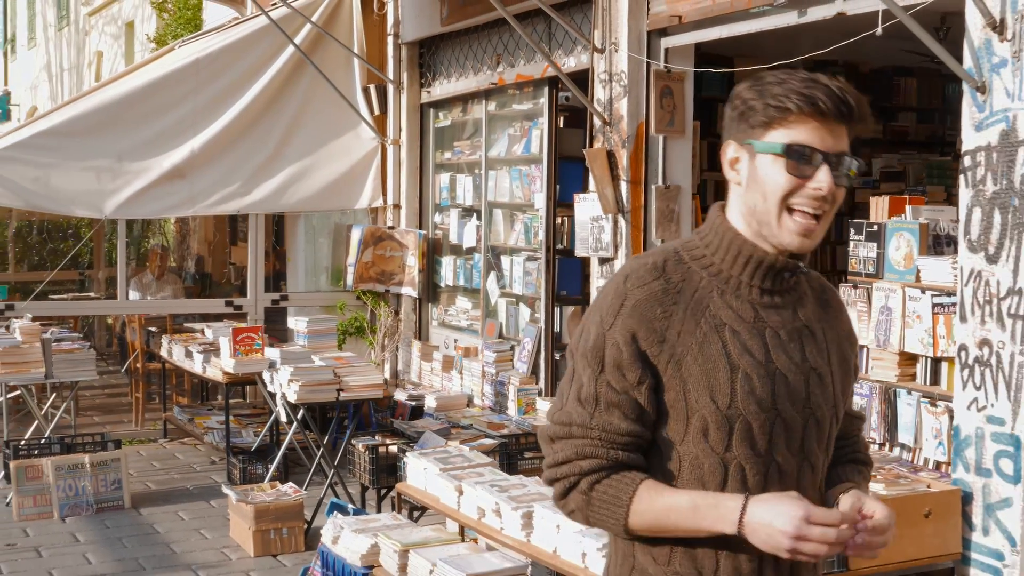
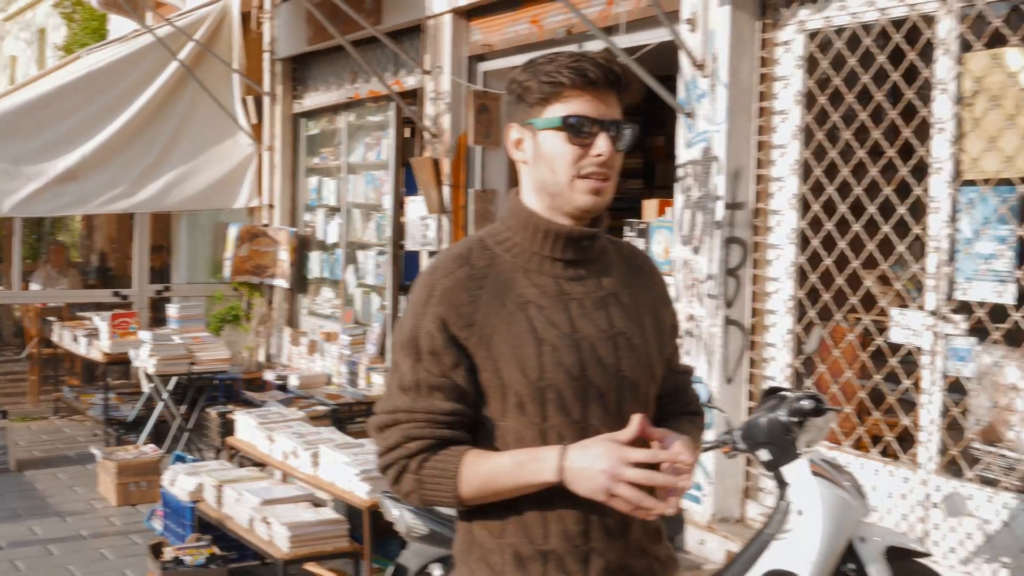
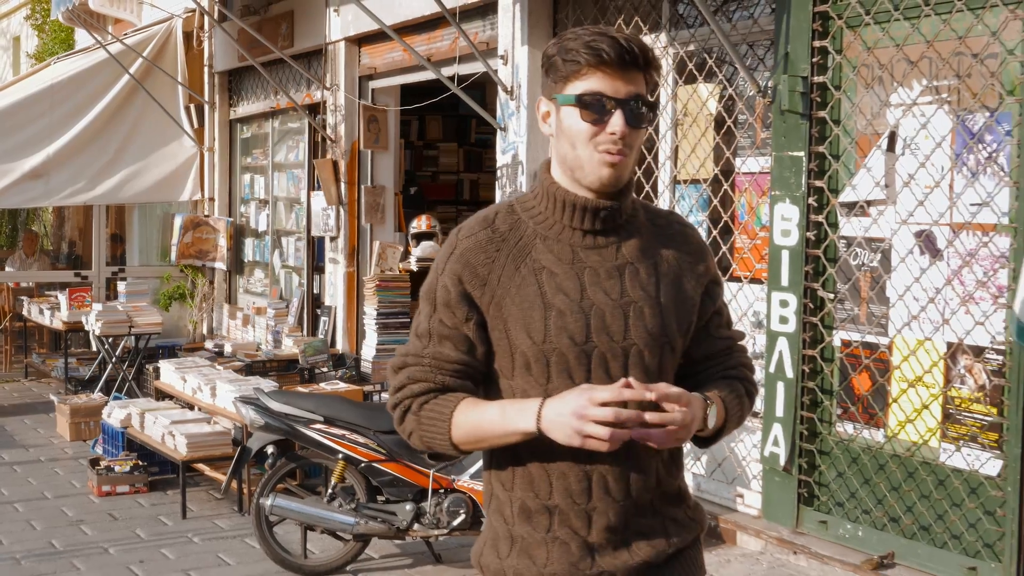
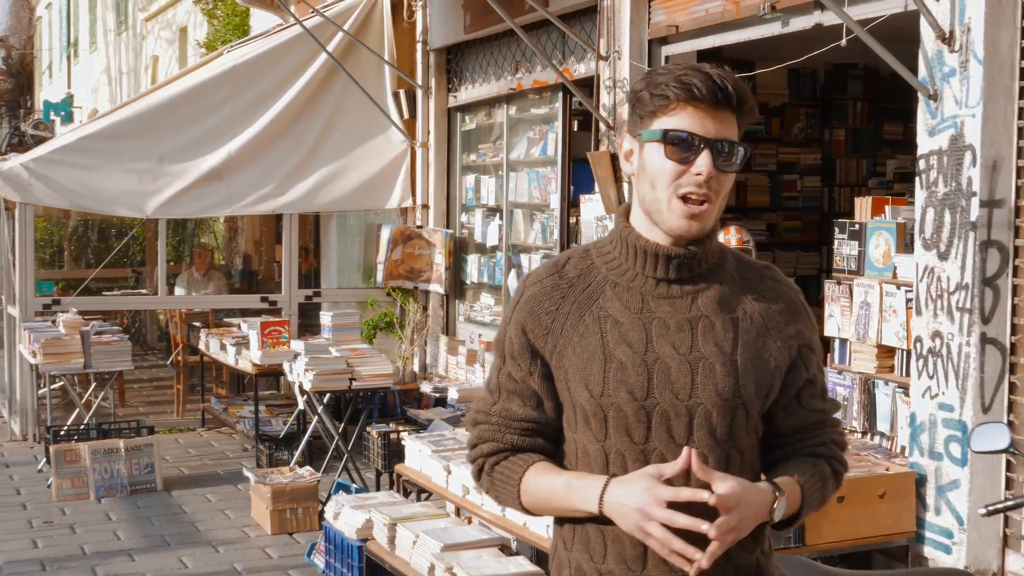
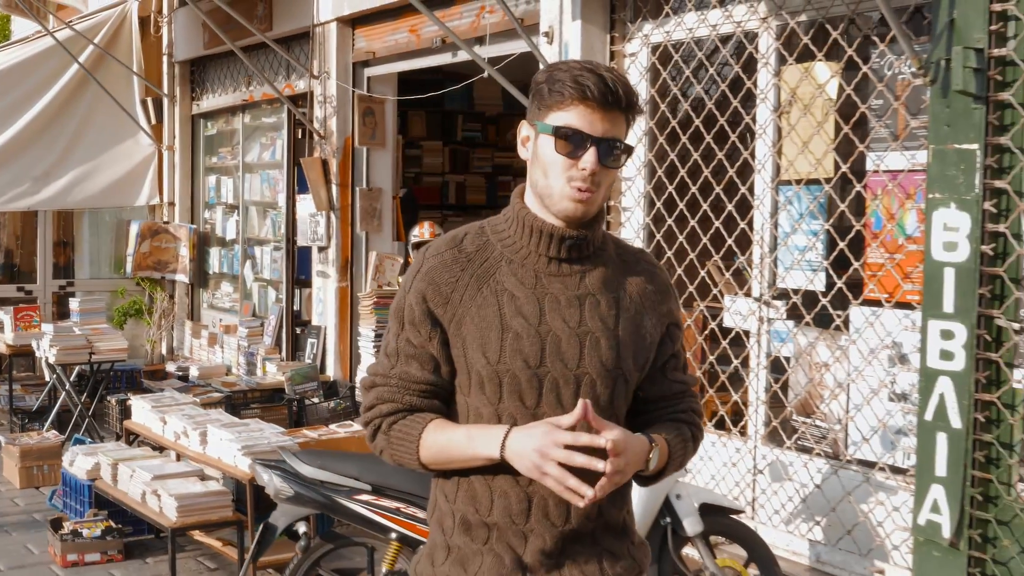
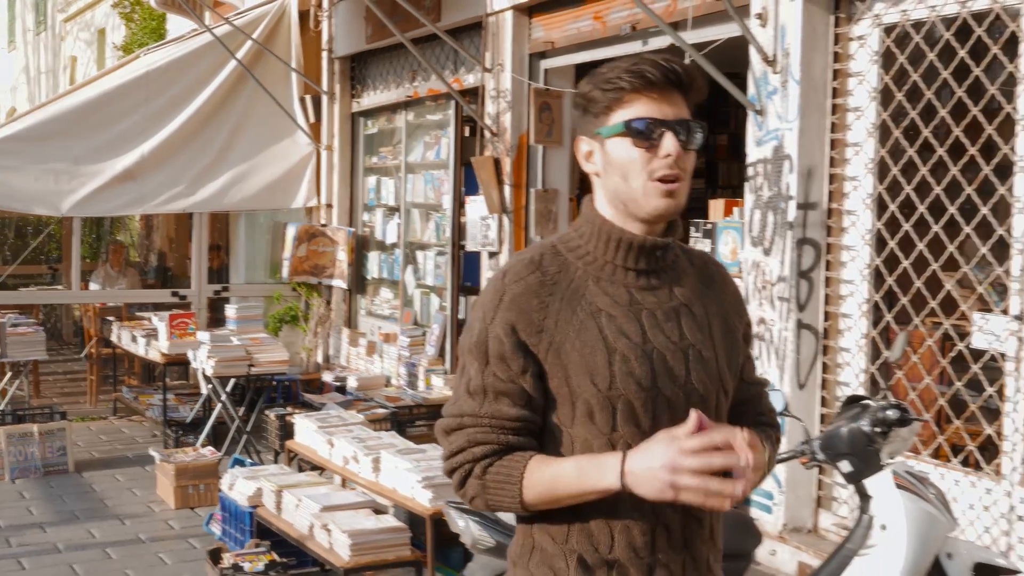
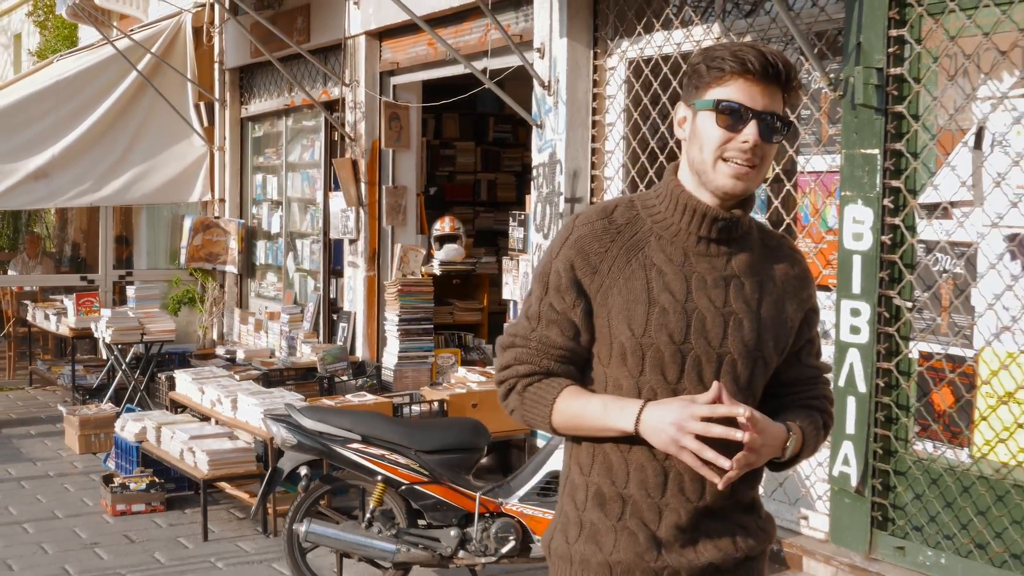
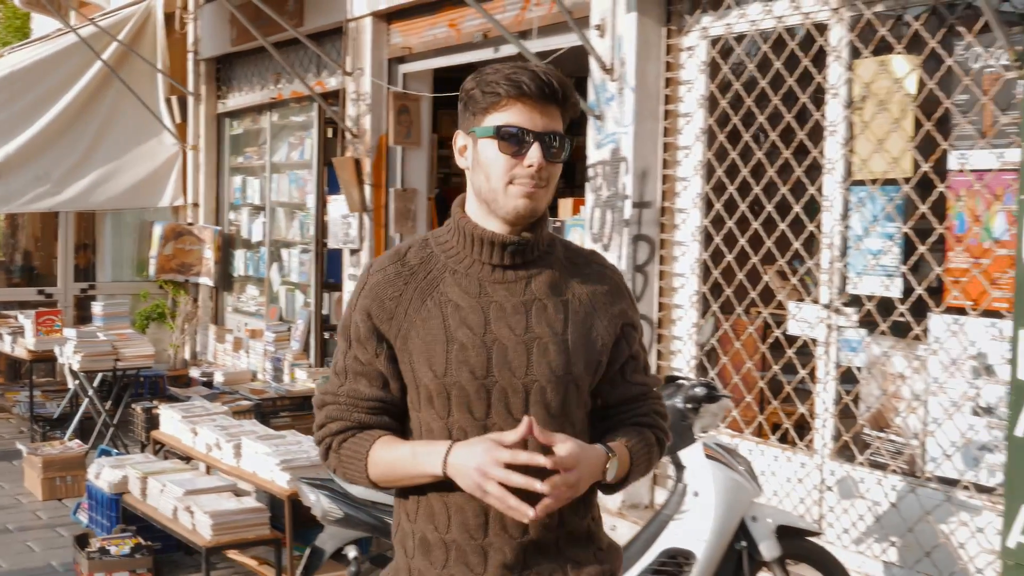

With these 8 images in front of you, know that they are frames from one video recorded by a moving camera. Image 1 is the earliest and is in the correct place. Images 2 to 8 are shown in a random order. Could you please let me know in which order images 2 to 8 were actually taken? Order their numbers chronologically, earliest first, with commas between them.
4, 6, 2, 8, 5, 7, 3
